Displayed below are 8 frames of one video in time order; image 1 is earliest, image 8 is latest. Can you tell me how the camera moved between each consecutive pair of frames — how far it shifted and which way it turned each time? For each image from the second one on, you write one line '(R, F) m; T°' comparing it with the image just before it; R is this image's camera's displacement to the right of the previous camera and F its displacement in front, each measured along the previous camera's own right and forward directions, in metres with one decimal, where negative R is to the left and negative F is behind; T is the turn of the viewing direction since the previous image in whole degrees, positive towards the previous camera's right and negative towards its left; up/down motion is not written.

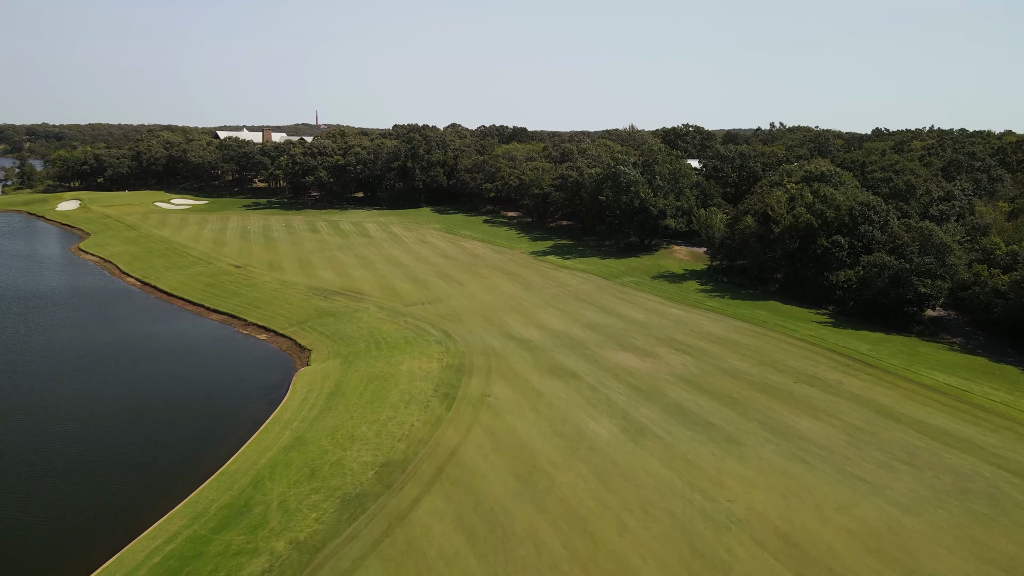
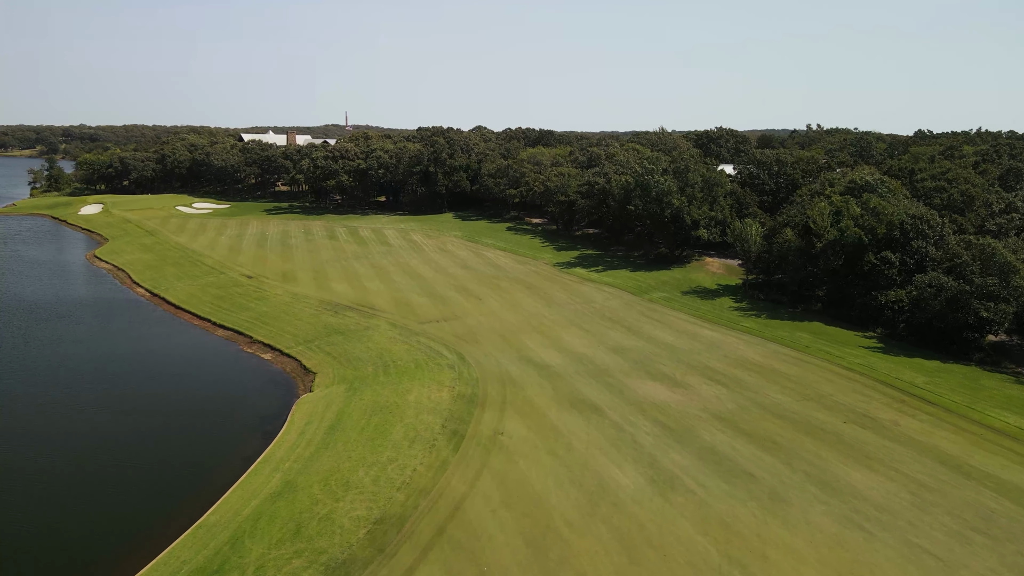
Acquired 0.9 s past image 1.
(+0.3, +2.2) m; -2°
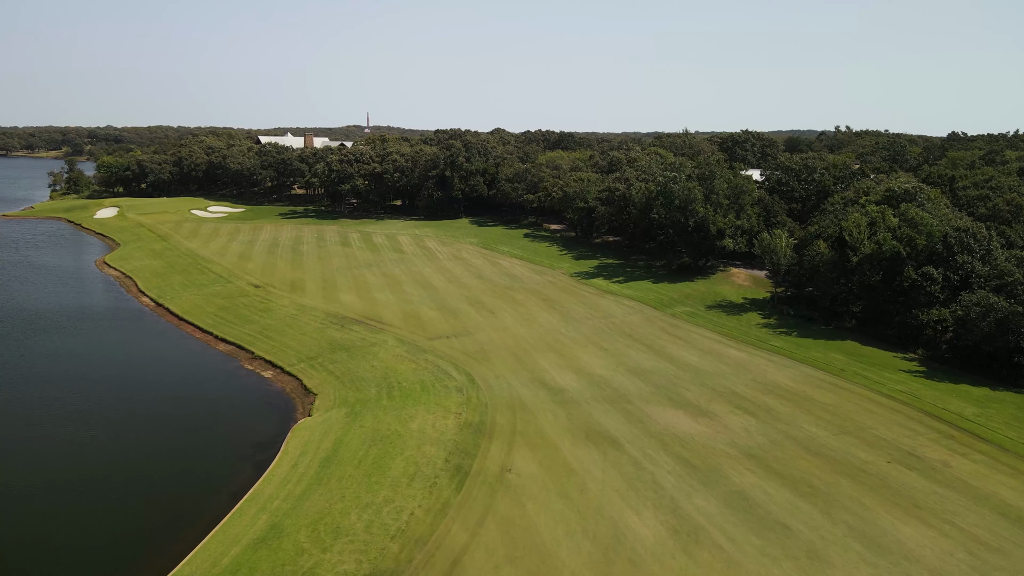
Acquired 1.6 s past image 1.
(+0.3, +1.7) m; -2°
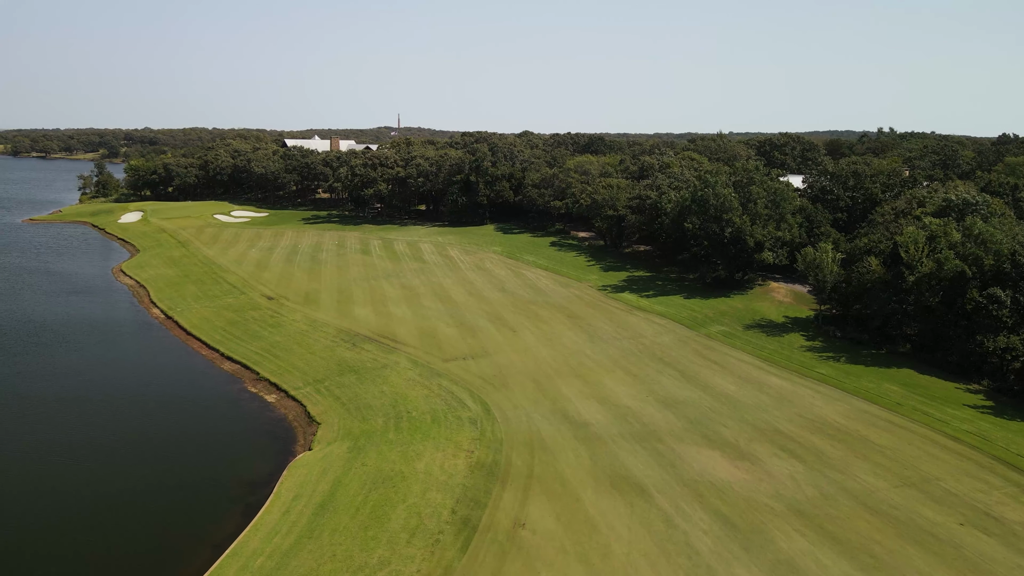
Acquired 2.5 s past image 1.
(+0.3, +2.2) m; -2°
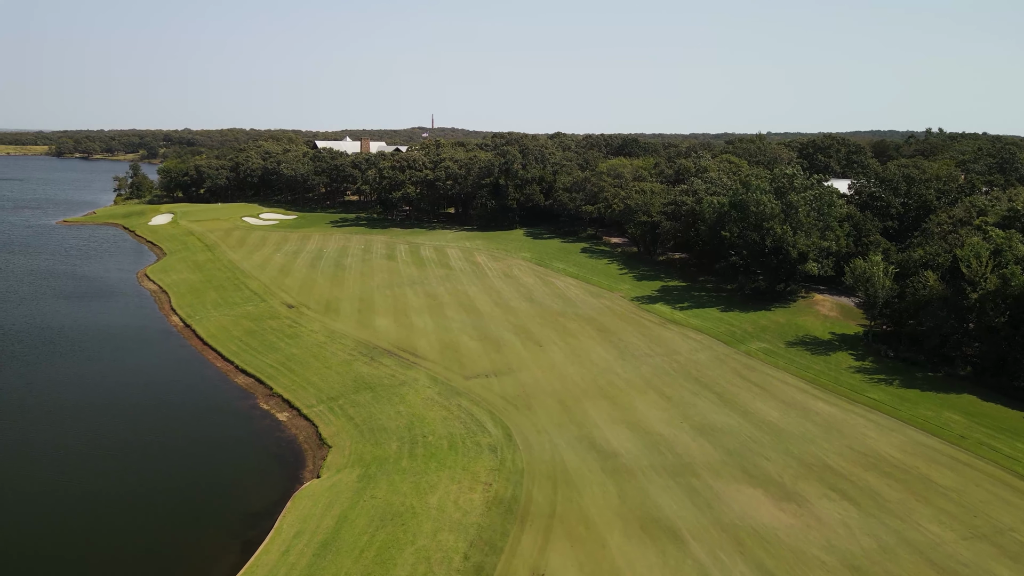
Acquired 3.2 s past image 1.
(+0.3, +1.7) m; -3°
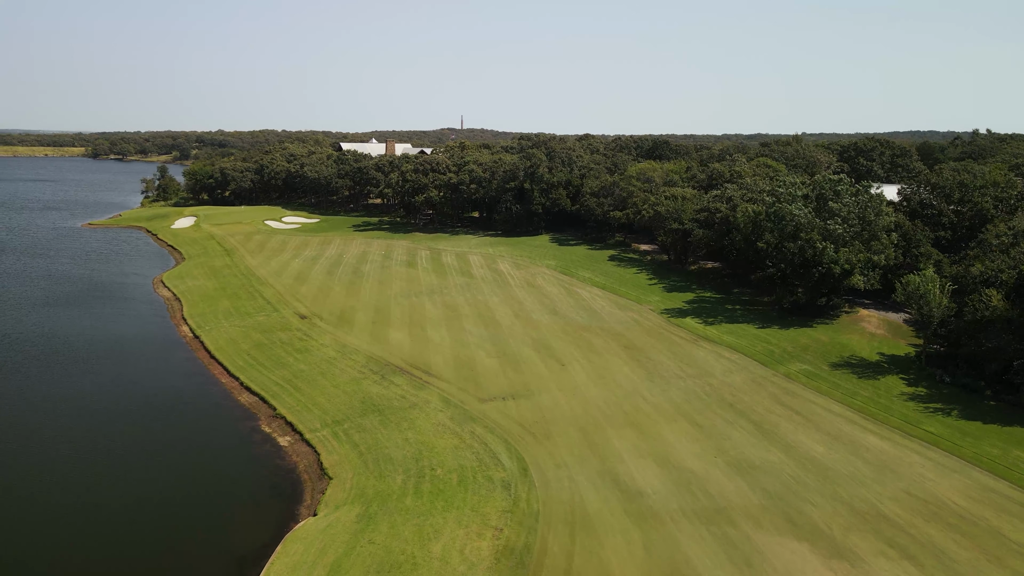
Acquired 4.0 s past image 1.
(+0.3, +2.0) m; -2°
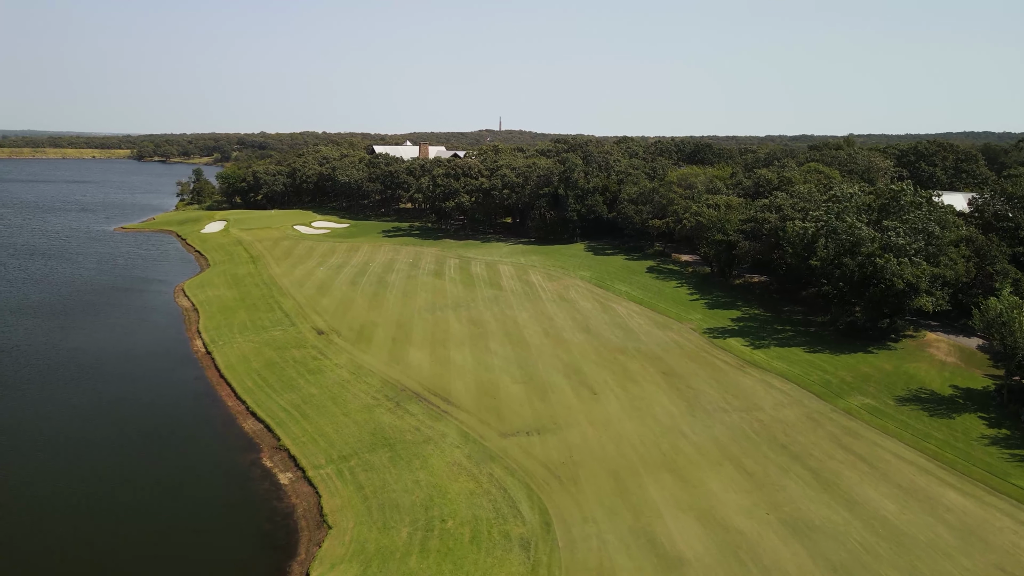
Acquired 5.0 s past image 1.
(+0.4, +2.5) m; -3°
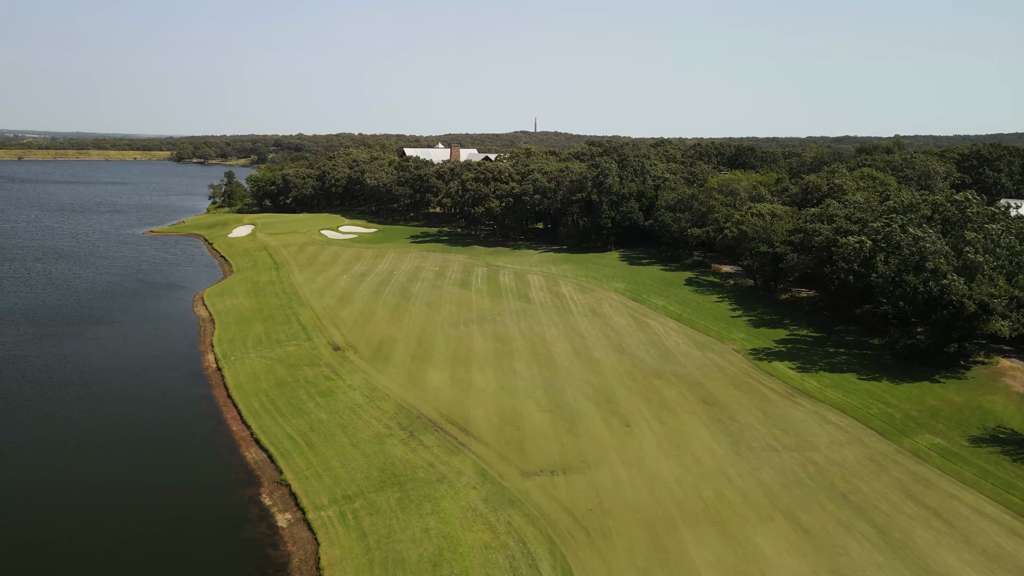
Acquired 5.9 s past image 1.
(+0.3, +2.3) m; -3°
